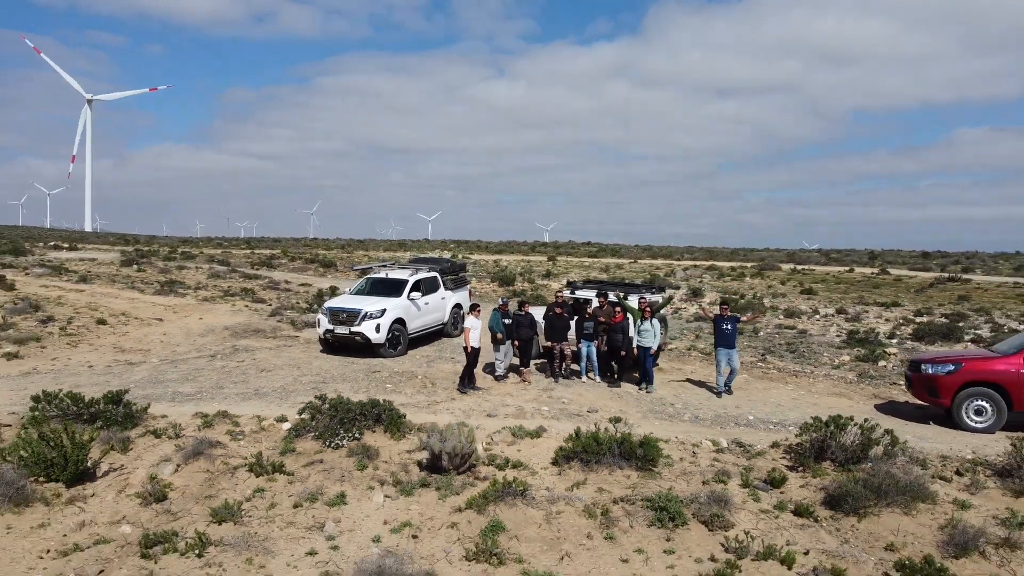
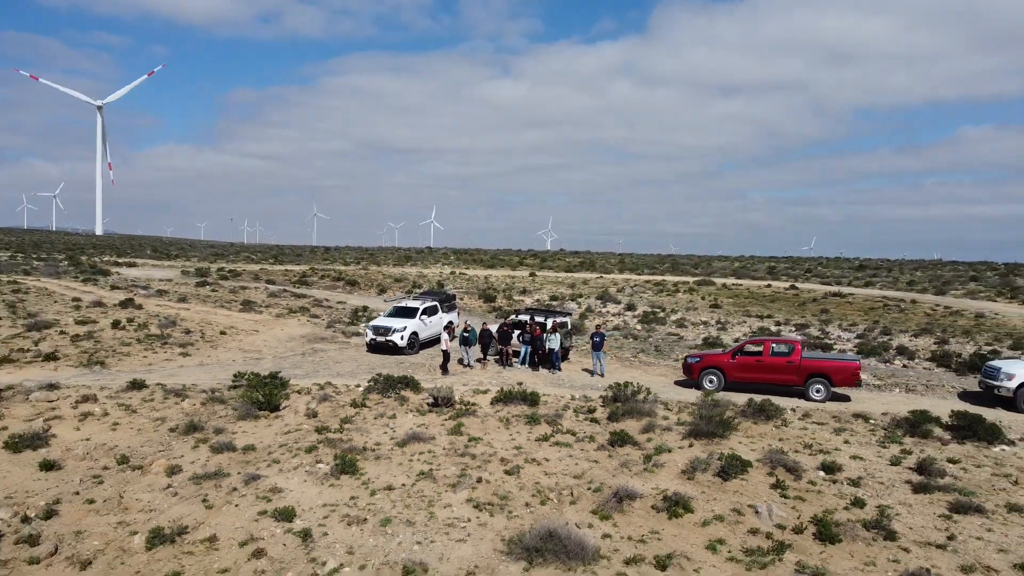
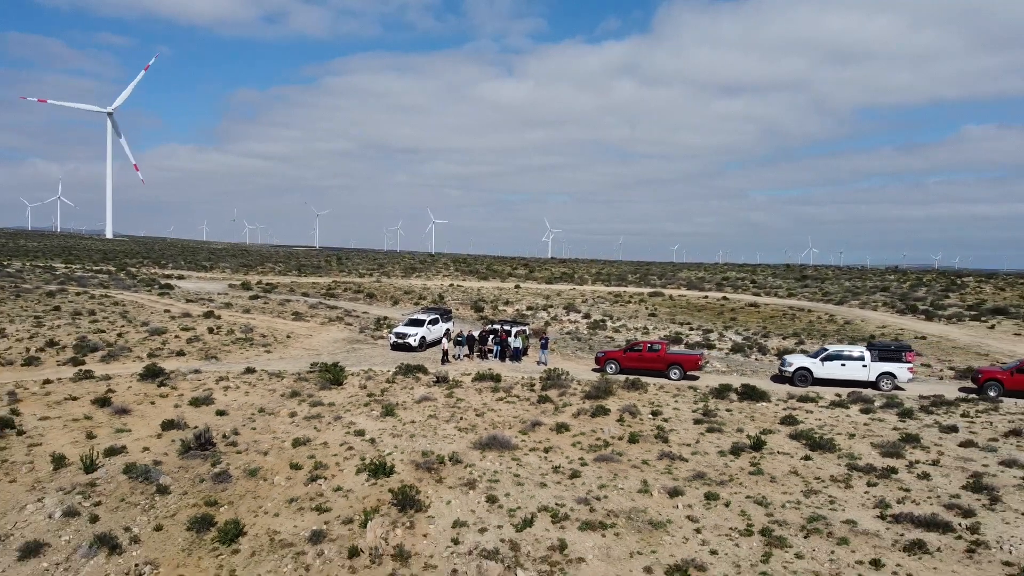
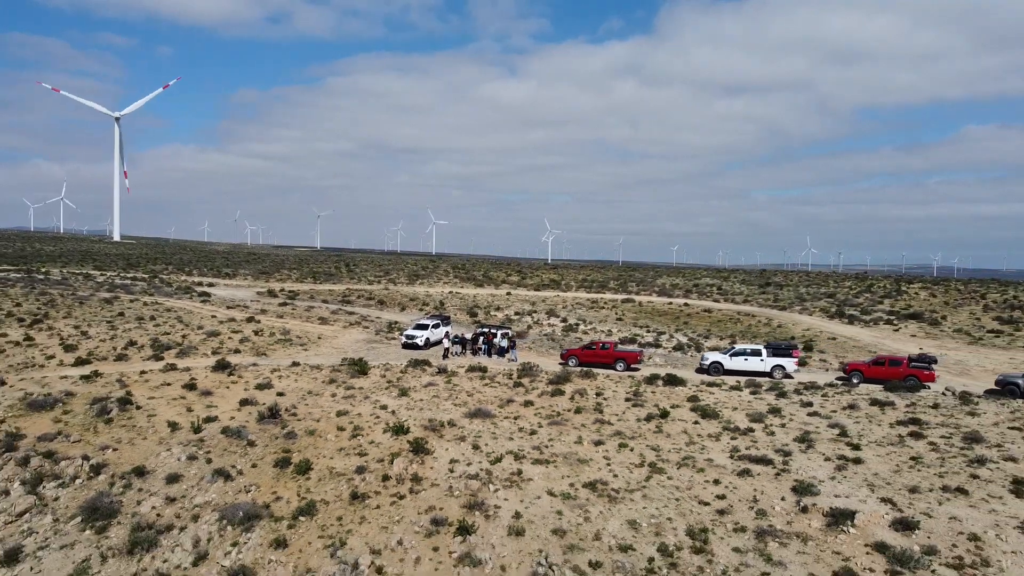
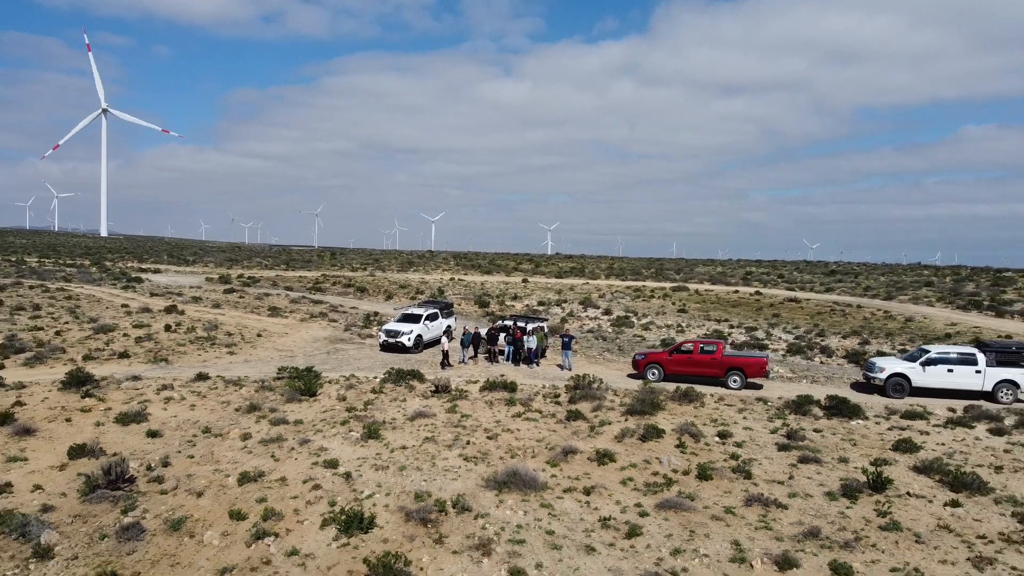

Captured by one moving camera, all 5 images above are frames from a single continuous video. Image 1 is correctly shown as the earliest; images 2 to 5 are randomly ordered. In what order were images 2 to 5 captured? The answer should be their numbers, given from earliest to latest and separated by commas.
2, 5, 3, 4
